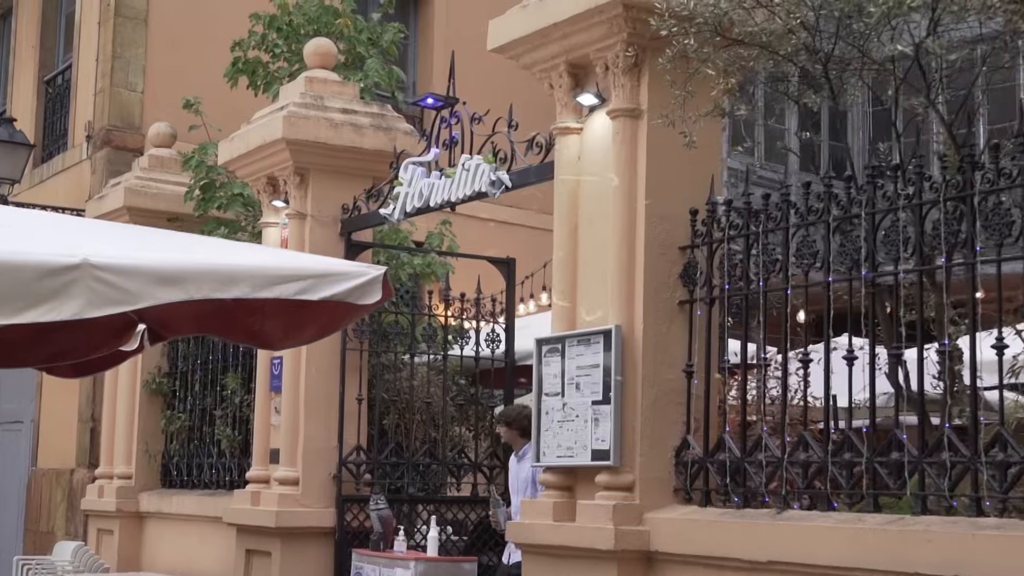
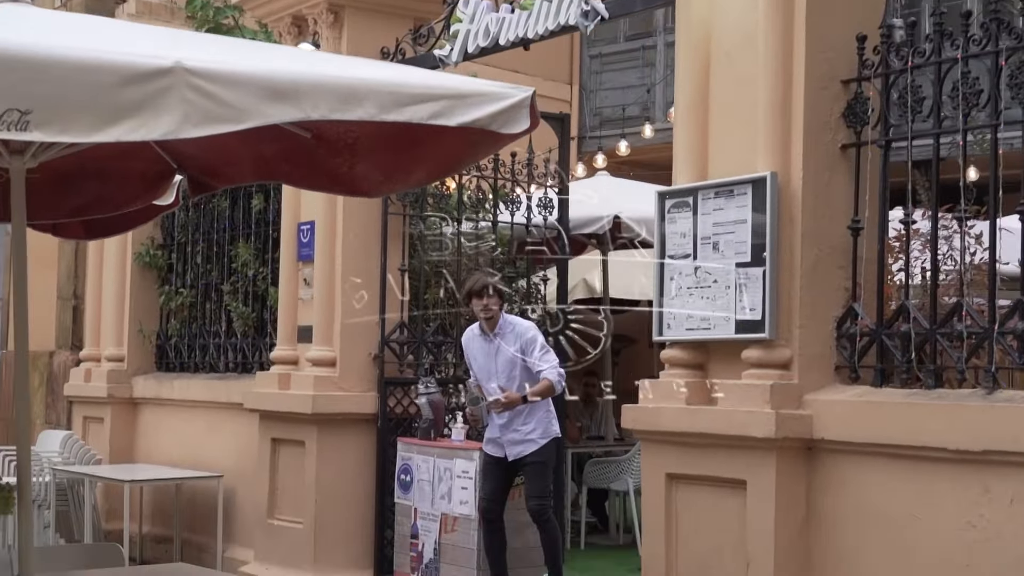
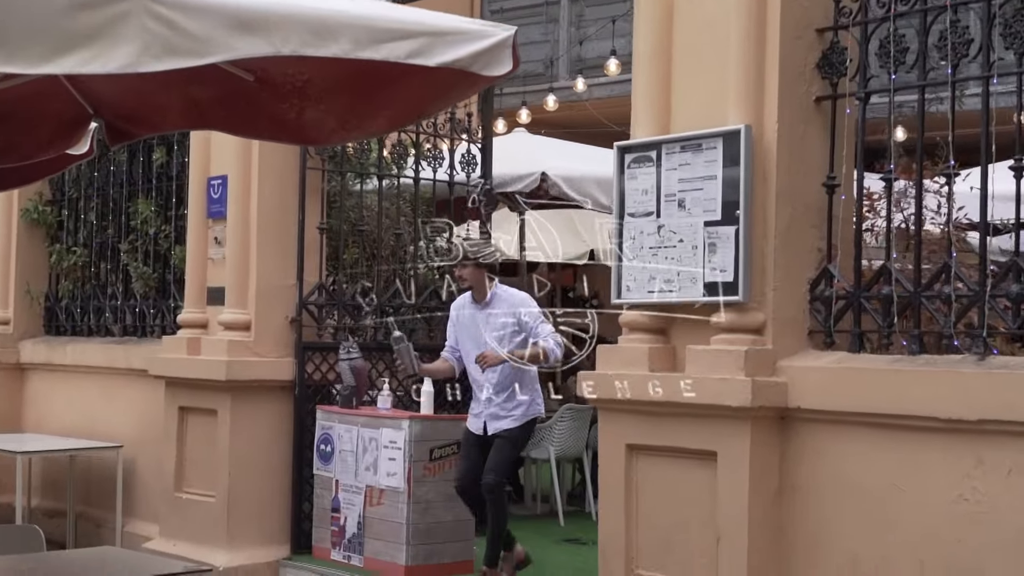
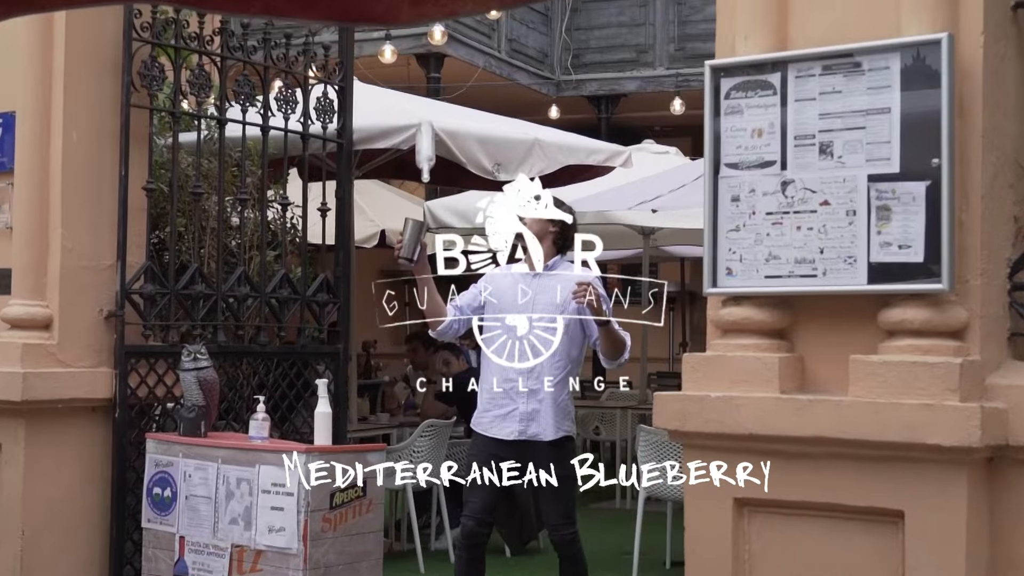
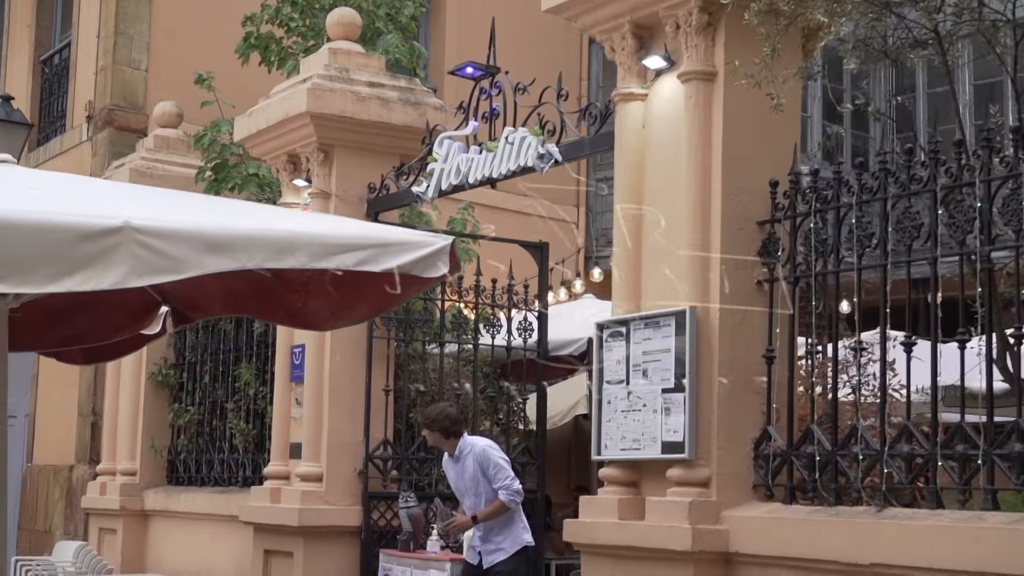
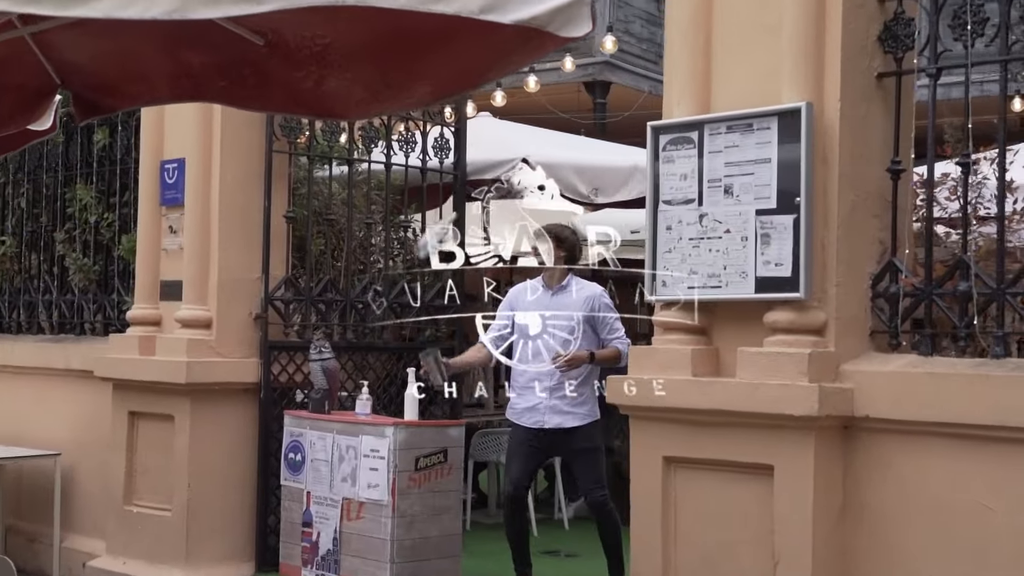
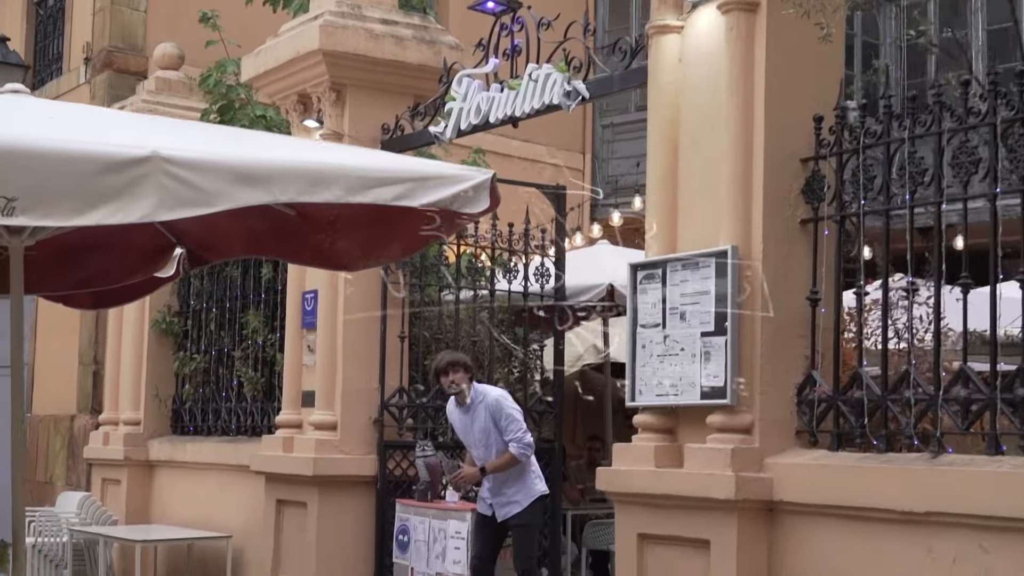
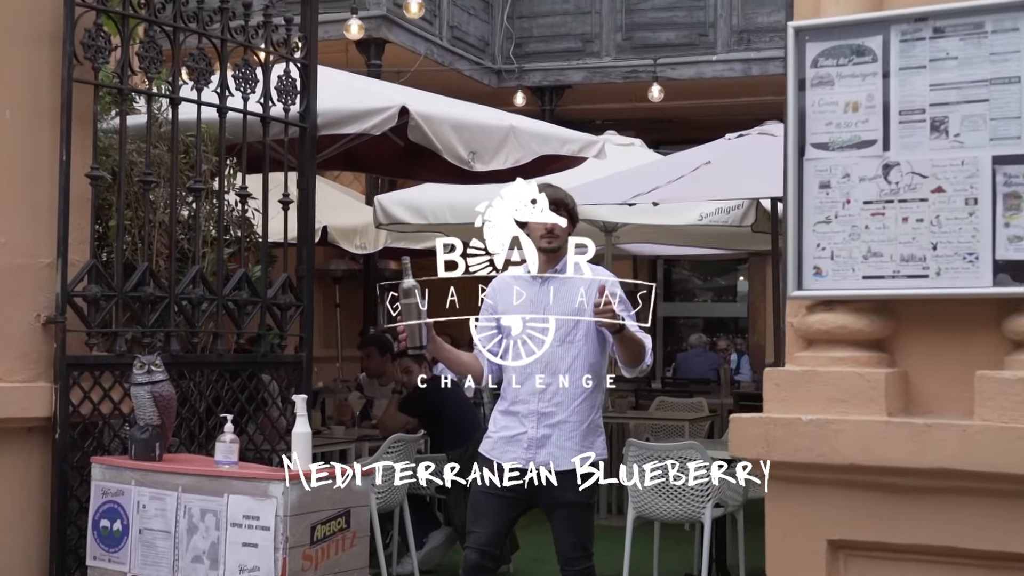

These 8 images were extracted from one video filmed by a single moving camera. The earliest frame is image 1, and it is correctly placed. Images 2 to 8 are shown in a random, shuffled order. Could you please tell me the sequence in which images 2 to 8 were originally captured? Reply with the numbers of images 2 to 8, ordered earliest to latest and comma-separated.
5, 7, 2, 3, 6, 4, 8
